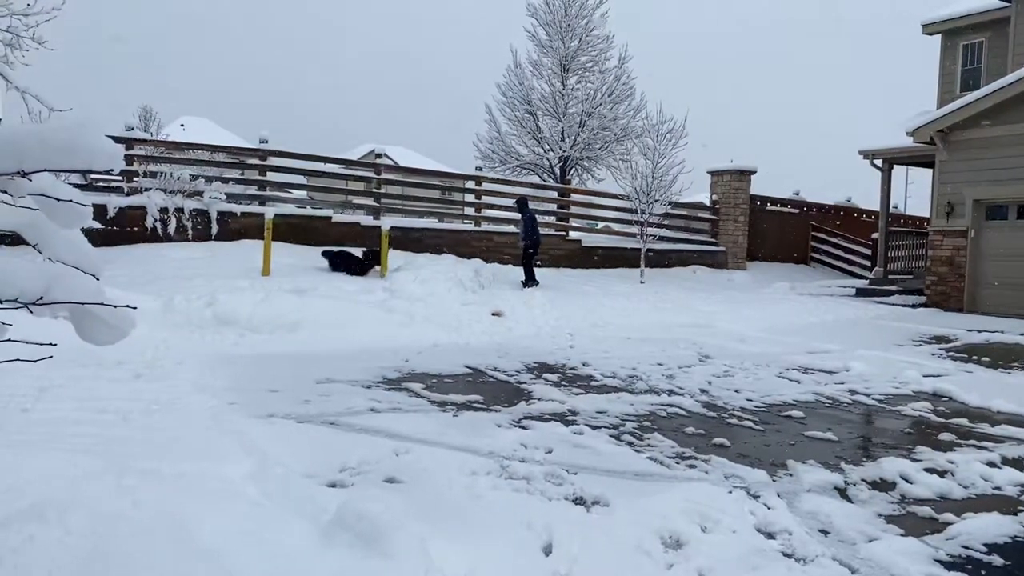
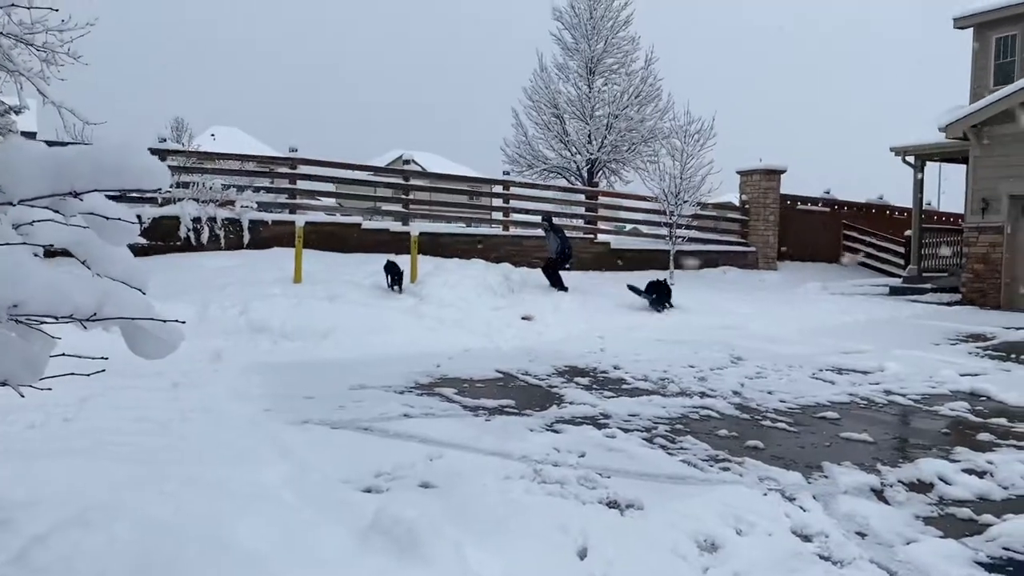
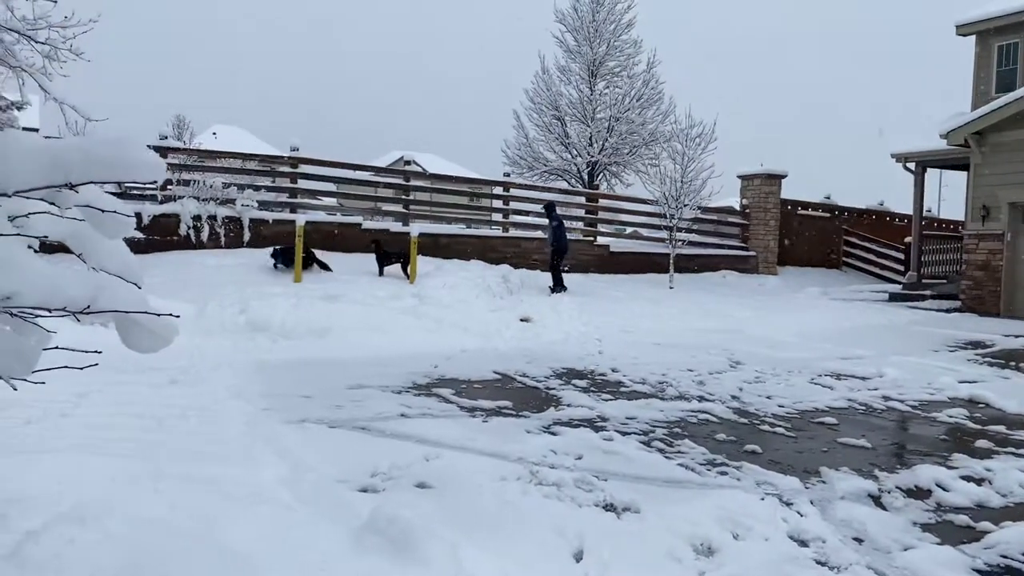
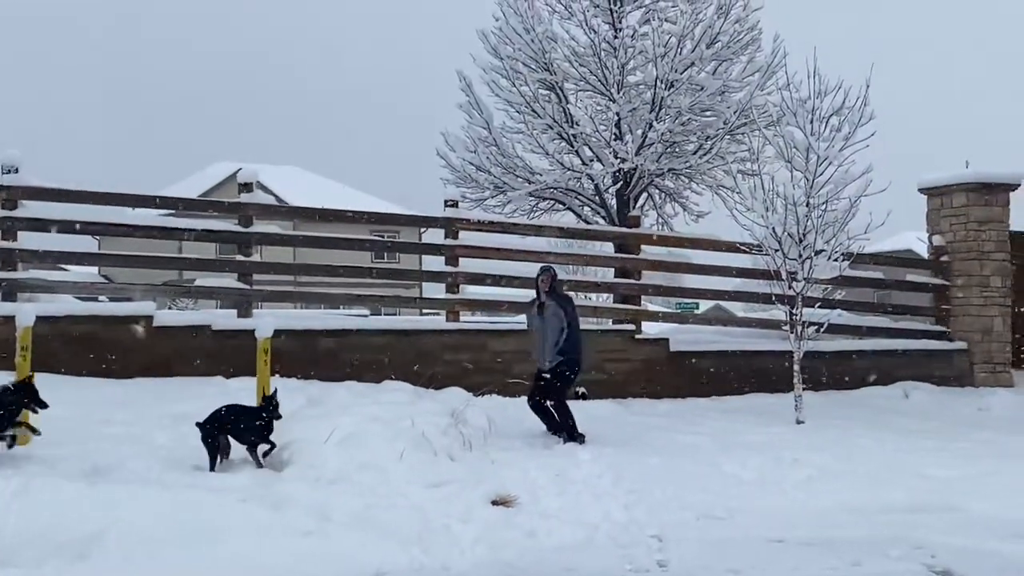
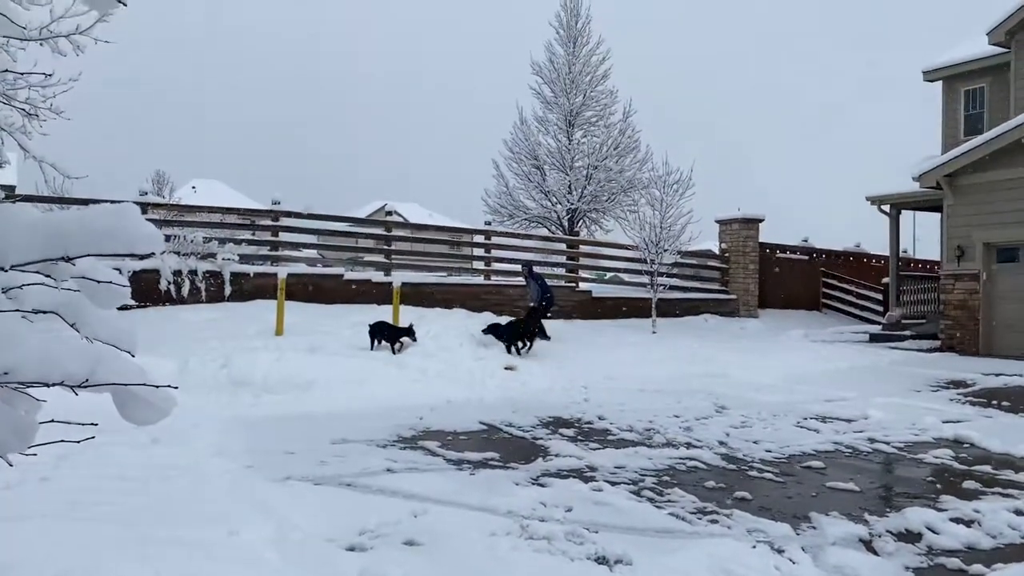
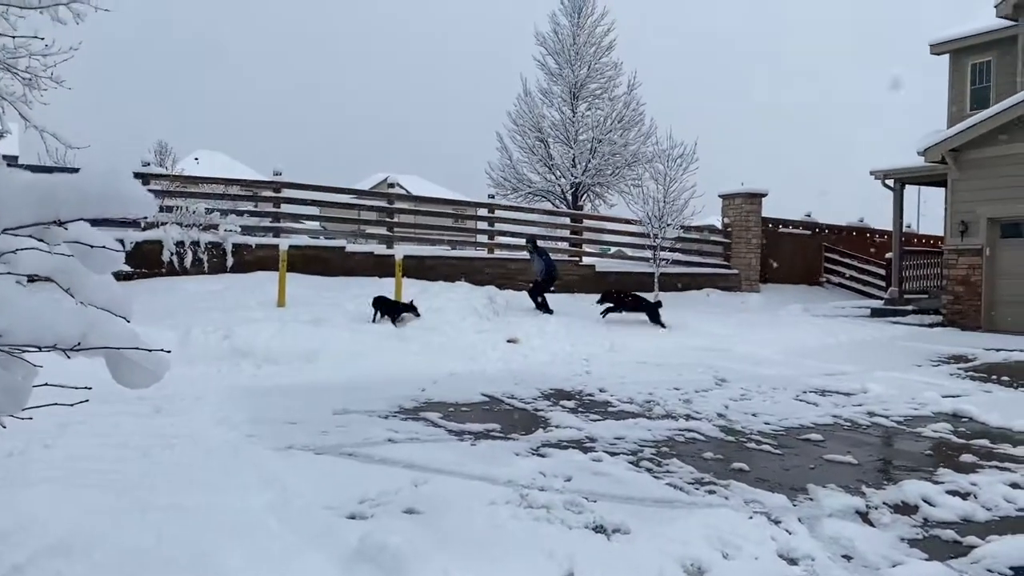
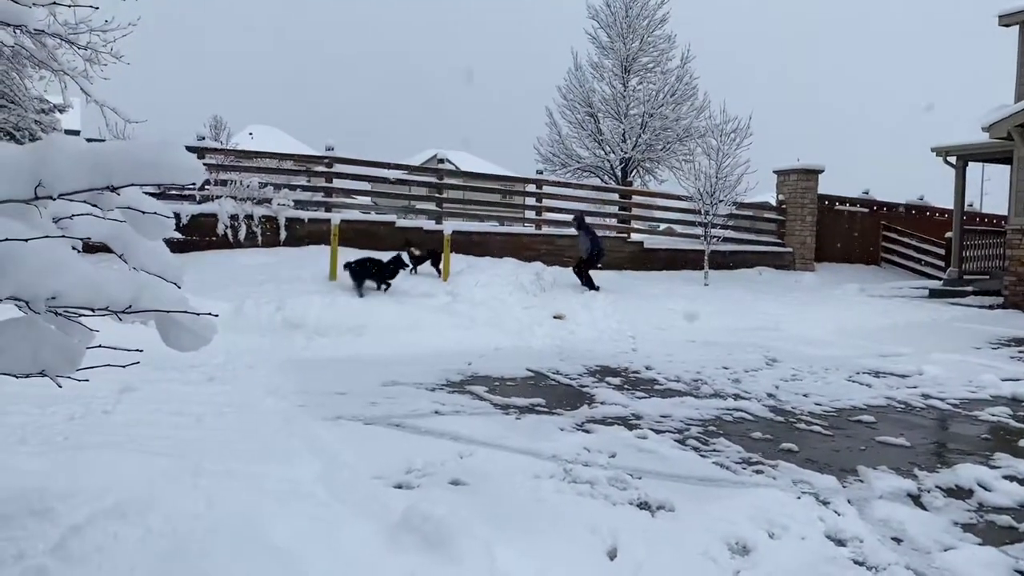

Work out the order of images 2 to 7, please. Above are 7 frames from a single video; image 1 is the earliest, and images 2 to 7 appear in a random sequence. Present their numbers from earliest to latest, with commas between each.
3, 7, 2, 6, 5, 4
